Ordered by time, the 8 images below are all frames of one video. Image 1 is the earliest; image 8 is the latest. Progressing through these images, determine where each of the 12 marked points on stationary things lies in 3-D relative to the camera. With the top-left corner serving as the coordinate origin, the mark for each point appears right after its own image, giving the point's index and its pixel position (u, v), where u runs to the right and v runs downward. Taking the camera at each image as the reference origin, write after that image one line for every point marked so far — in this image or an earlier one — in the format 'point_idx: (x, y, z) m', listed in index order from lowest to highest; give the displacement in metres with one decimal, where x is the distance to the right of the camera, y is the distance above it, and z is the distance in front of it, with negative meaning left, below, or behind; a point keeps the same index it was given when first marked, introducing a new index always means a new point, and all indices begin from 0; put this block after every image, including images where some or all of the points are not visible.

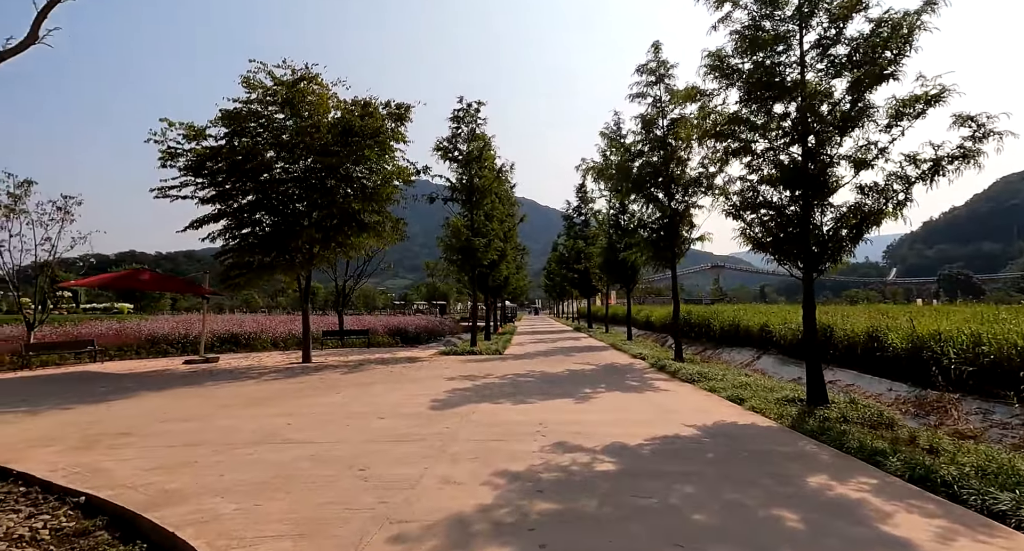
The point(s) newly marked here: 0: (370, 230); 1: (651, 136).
0: (-3.9, +1.3, +16.1) m
1: (+3.3, +3.2, +13.6) m
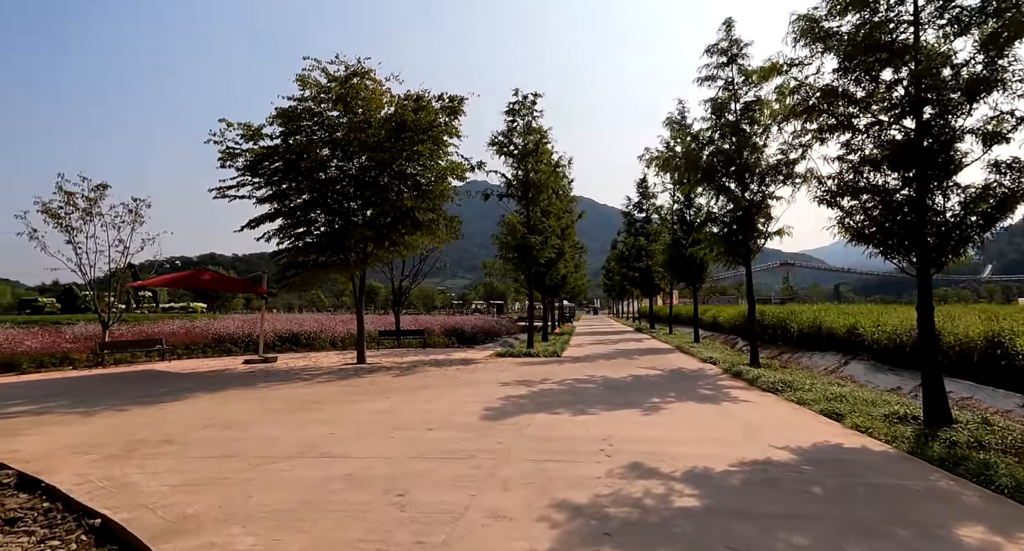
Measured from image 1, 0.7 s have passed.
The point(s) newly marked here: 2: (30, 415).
0: (-2.4, +1.3, +15.7) m
1: (+4.5, +3.3, +12.5) m
2: (-7.3, -2.1, +8.8) m
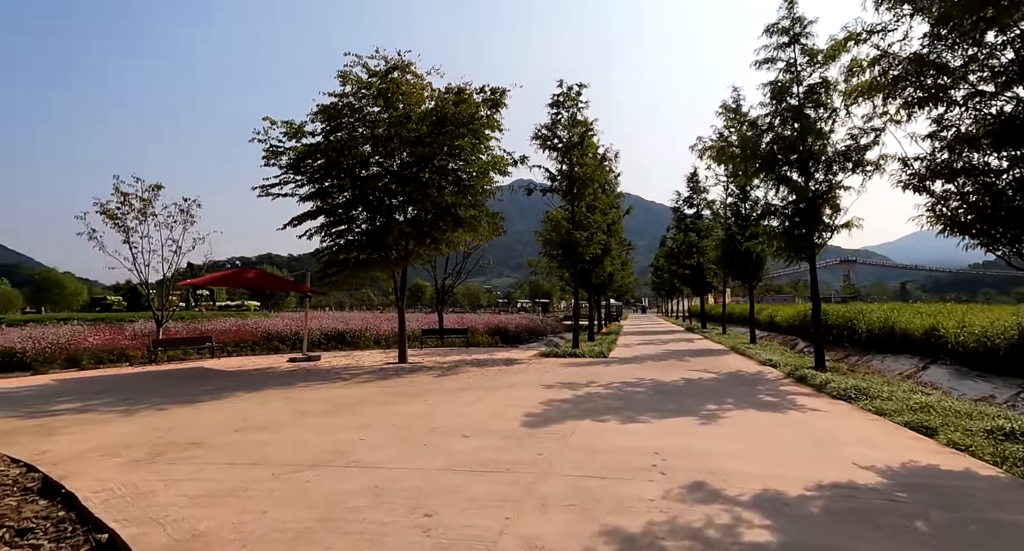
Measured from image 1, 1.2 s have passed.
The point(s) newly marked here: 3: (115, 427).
0: (-1.2, +1.3, +15.3) m
1: (+5.4, +3.4, +11.6) m
2: (-6.6, -2.1, +8.9) m
3: (-5.2, -2.0, +7.6) m
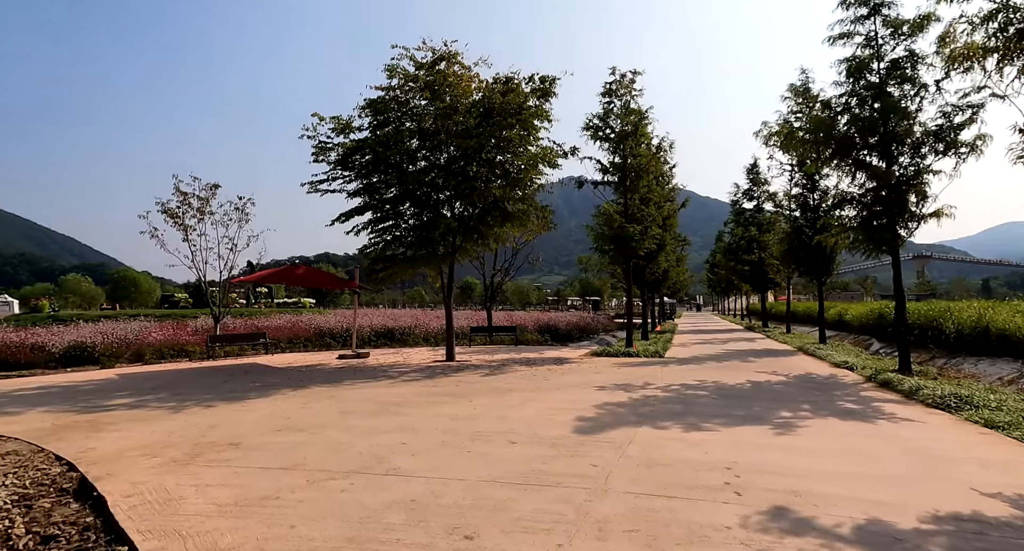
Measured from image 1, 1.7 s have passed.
0: (0.0, +1.4, +14.8) m
1: (+6.4, +3.5, +10.6) m
2: (-5.9, -2.0, +8.9) m
3: (-4.5, -1.9, +7.5) m
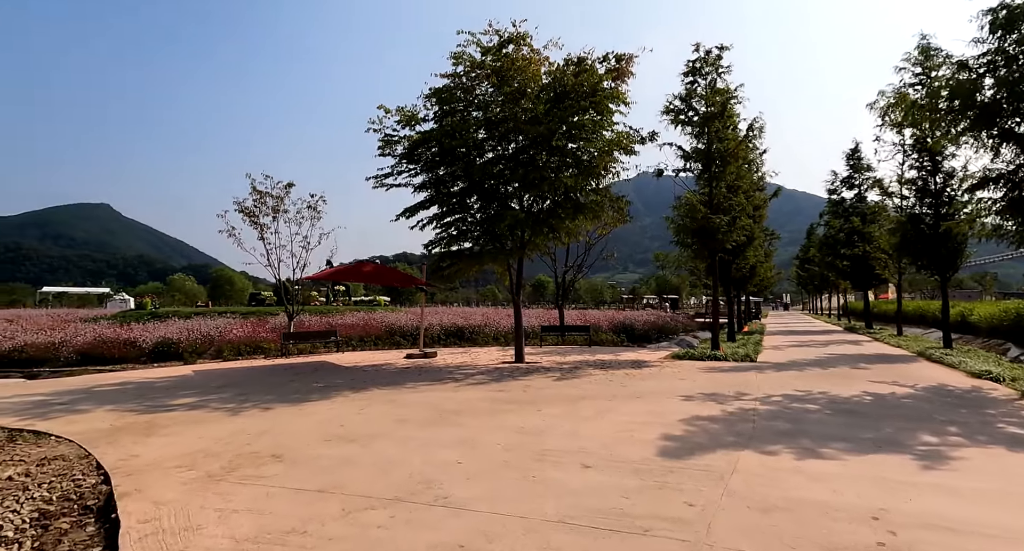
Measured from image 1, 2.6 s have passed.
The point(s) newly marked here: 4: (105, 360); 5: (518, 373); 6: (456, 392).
0: (+1.8, +1.5, +13.8) m
1: (+7.5, +3.6, +8.8) m
2: (-4.8, -2.0, +8.7) m
3: (-3.7, -1.9, +7.1) m
4: (-12.8, -2.7, +18.4) m
5: (+0.1, -2.0, +11.9) m
6: (-0.9, -1.9, +9.6) m
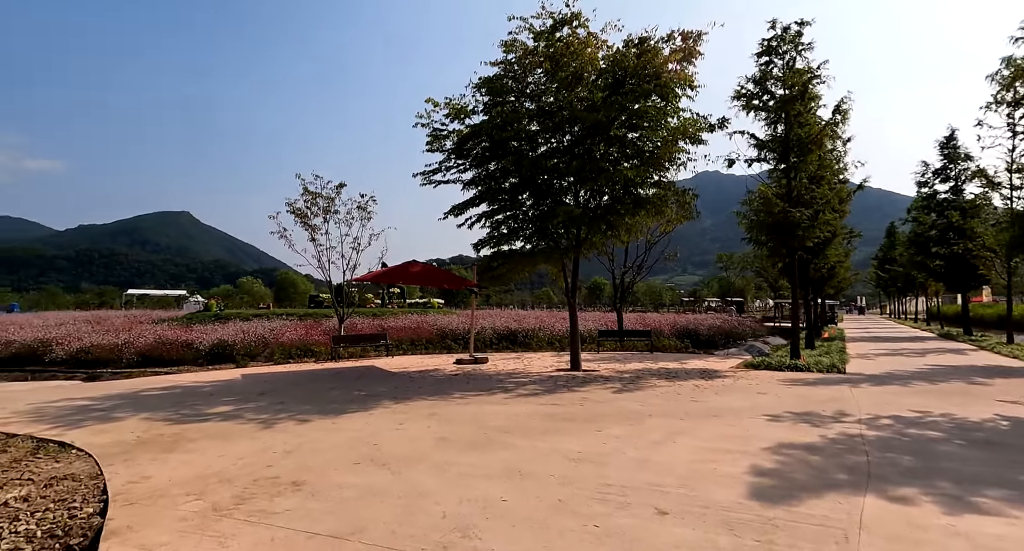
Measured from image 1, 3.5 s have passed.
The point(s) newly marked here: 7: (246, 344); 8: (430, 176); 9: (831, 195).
0: (+3.0, +1.5, +12.7) m
1: (+8.2, +3.6, +7.2) m
2: (-4.1, -2.0, +8.2) m
3: (-3.1, -1.9, +6.5) m
4: (-11.1, -2.7, +18.5) m
5: (+1.2, -2.0, +10.9) m
6: (-0.1, -1.9, +8.7) m
7: (-8.9, -2.3, +19.3) m
8: (-1.9, +2.3, +13.3) m
9: (+7.3, +1.8, +13.3) m
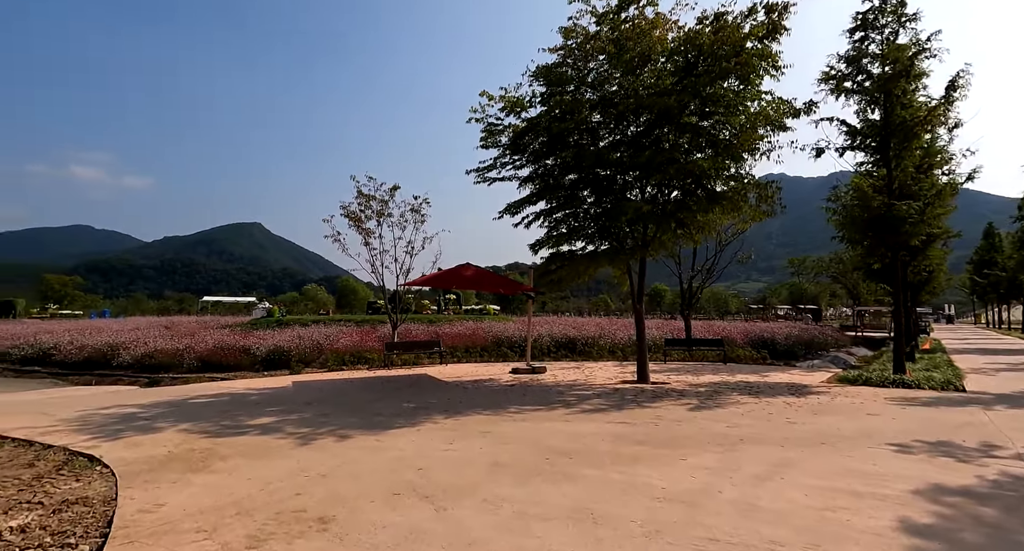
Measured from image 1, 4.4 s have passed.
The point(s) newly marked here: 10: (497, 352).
0: (+4.2, +1.5, +11.4) m
1: (+8.9, +3.6, +5.5) m
2: (-3.3, -2.0, +7.6) m
3: (-2.4, -1.9, +5.8) m
4: (-9.3, -2.9, +18.6) m
5: (+2.2, -2.0, +9.8) m
6: (+0.8, -1.9, +7.7) m
7: (-7.0, -2.4, +19.1) m
8: (-0.6, +2.2, +12.5) m
9: (+8.5, +1.8, +11.7) m
10: (-0.5, -2.6, +19.4) m
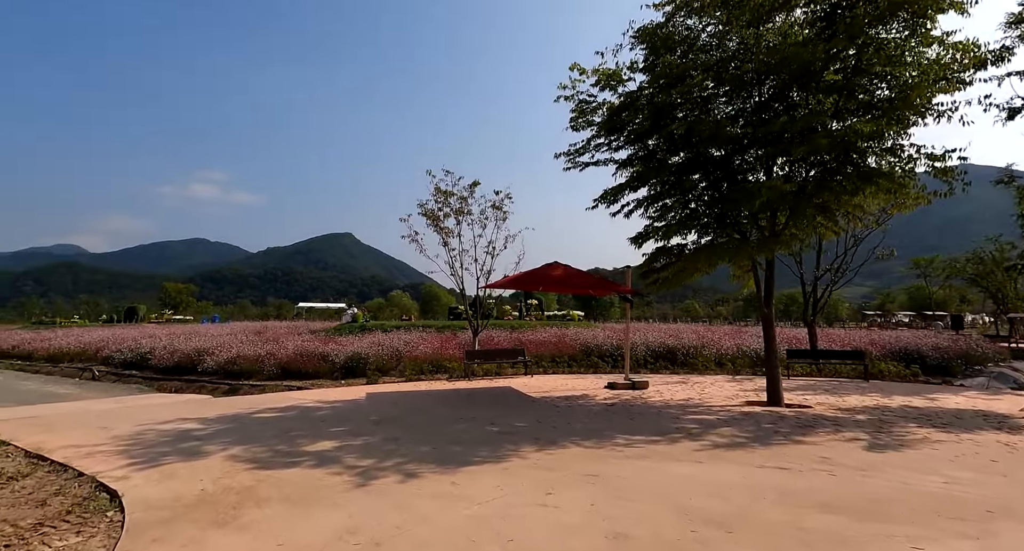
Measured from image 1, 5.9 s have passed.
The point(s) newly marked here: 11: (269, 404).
0: (+5.8, +1.5, +9.1) m
1: (+9.6, +3.8, +2.6) m
2: (-2.1, -2.0, +6.2) m
3: (-1.5, -1.8, +4.4) m
4: (-6.5, -3.0, +17.9) m
5: (+3.6, -2.0, +7.7) m
6: (+1.9, -1.9, +5.8) m
7: (-4.2, -2.6, +18.1) m
8: (+1.2, +2.2, +10.8) m
9: (+10.1, +1.9, +8.8) m
10: (+2.3, -2.6, +17.6) m
11: (-4.9, -2.6, +11.6) m
